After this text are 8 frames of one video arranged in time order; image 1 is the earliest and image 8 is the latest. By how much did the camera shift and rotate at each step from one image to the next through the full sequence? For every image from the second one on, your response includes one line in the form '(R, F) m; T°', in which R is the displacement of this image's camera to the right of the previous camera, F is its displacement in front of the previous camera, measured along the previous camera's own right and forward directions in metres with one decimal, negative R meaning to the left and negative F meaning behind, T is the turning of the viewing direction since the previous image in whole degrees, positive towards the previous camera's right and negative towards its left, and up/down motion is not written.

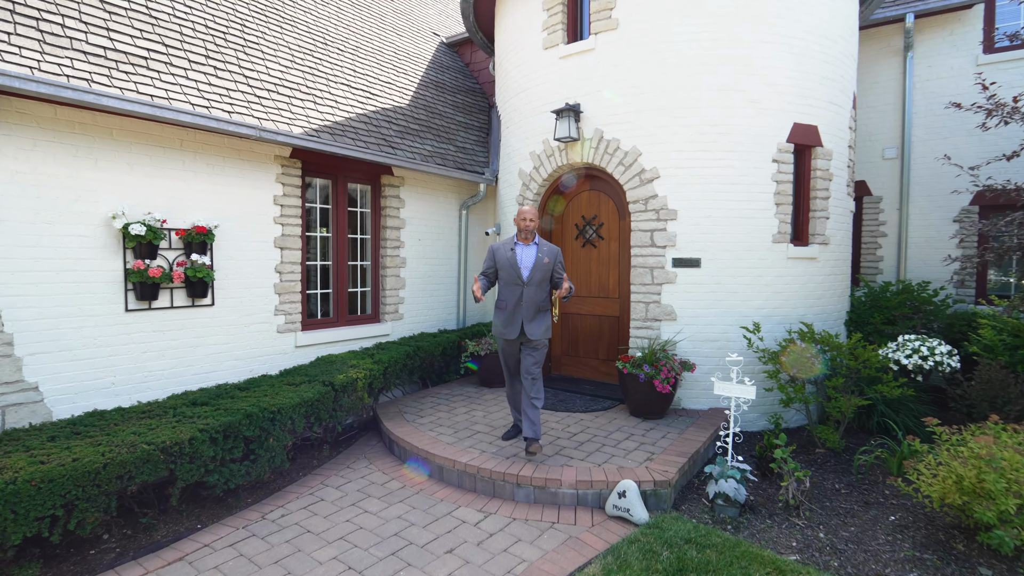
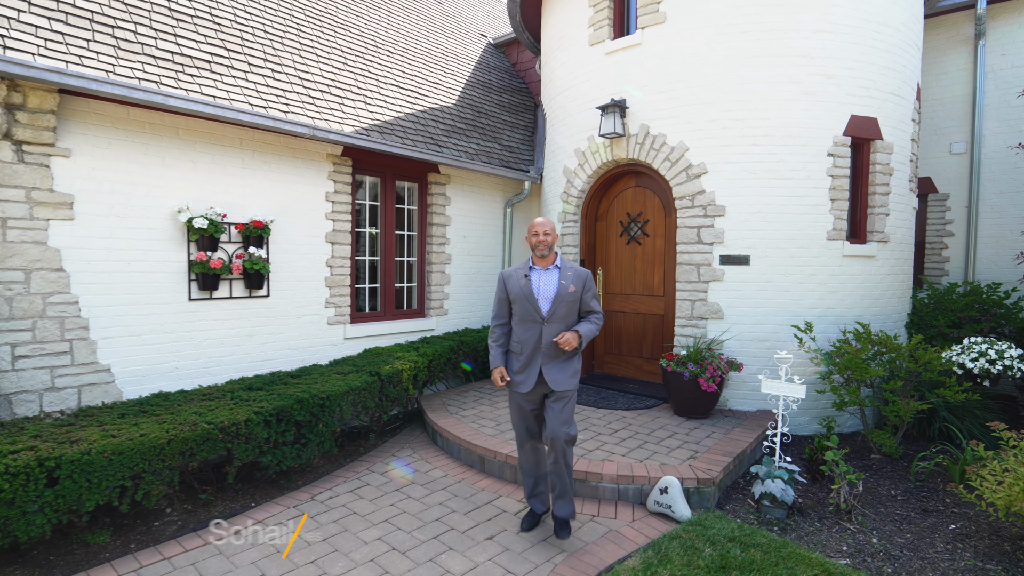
(0.0, 0.0) m; -5°
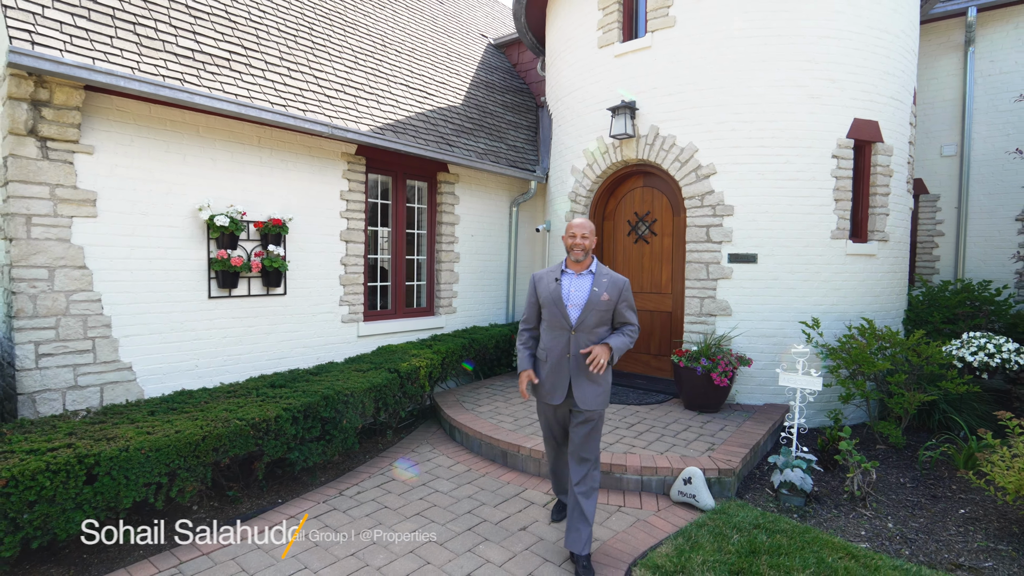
(-0.3, -0.1) m; +2°
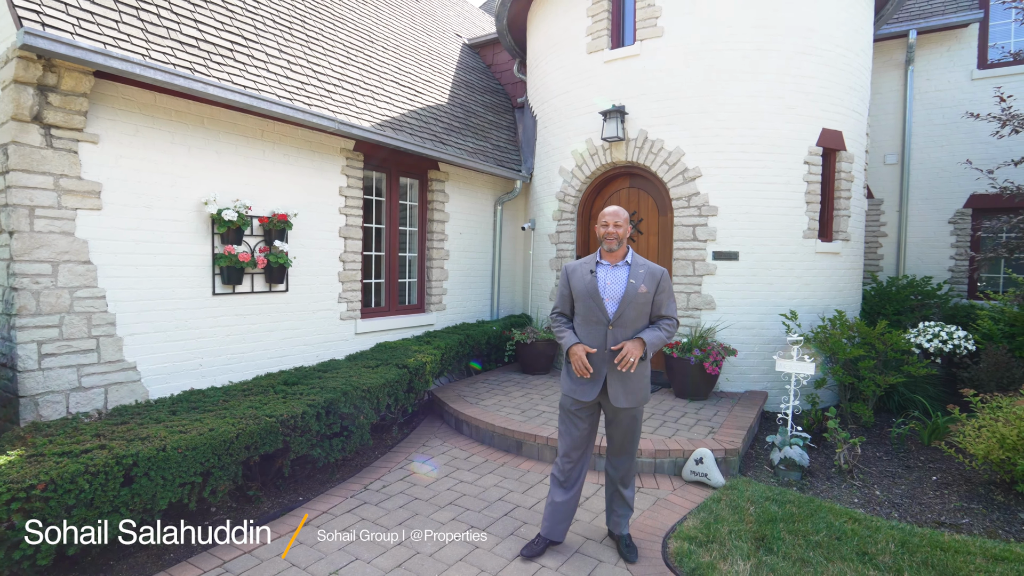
(-0.6, -0.1) m; +6°
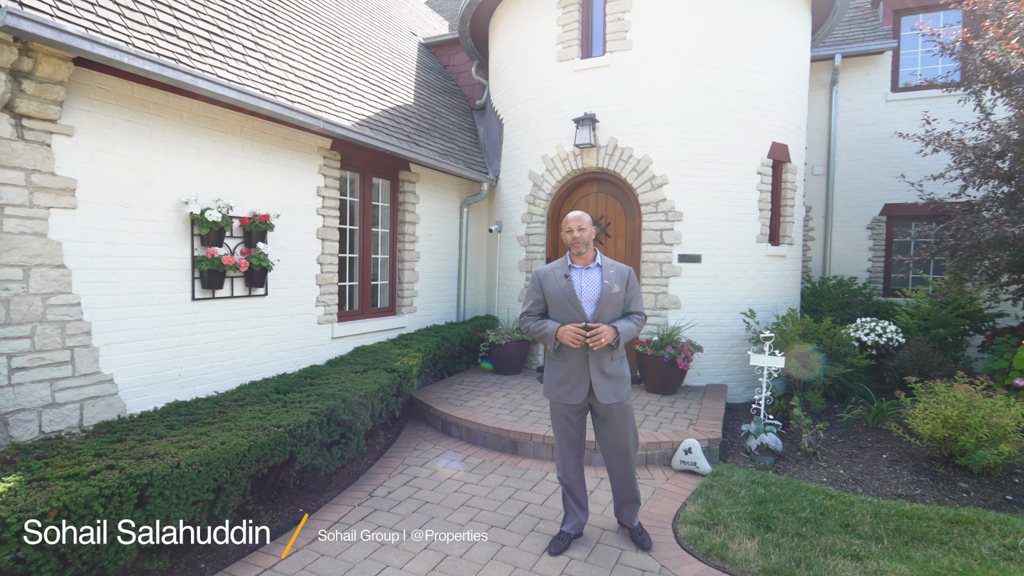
(-0.6, 0.0) m; +8°
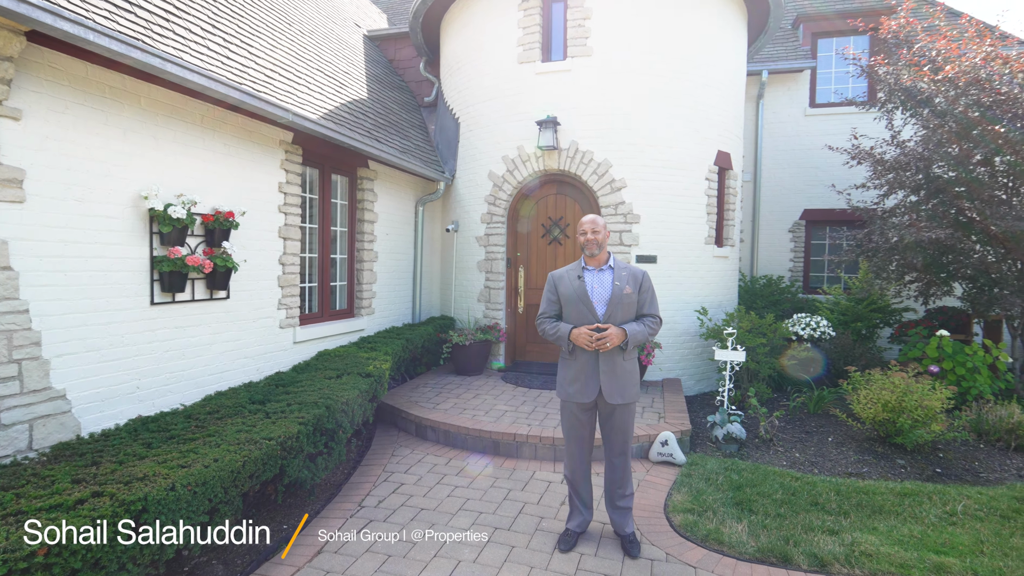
(-0.6, 0.0) m; +9°
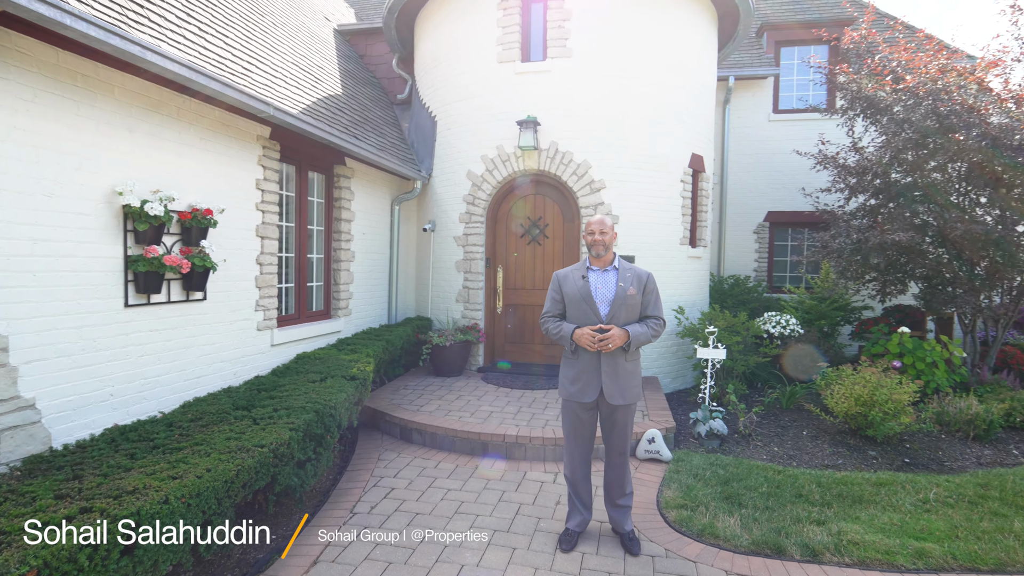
(-0.3, 0.0) m; +4°
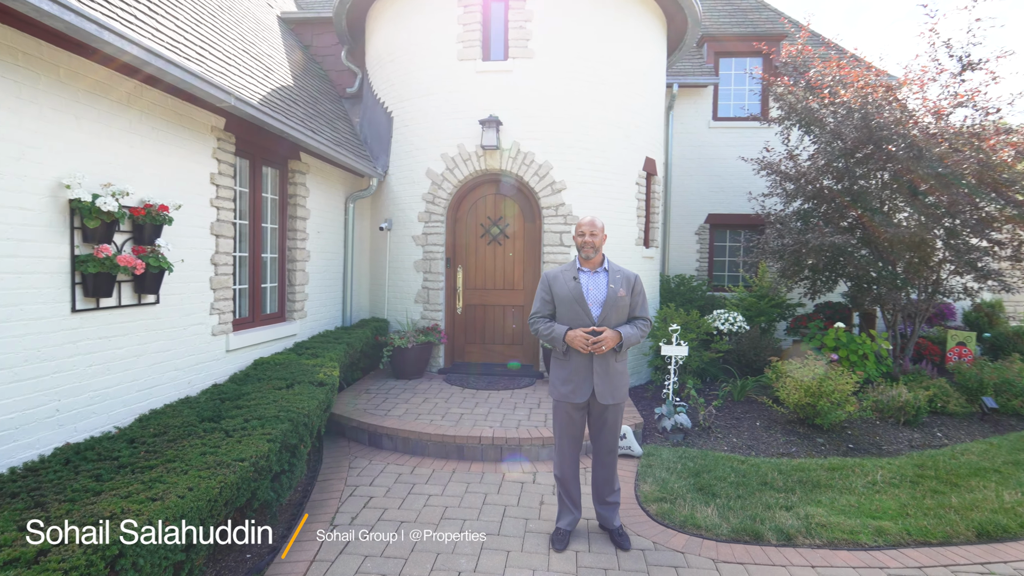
(-0.4, 0.0) m; +7°
